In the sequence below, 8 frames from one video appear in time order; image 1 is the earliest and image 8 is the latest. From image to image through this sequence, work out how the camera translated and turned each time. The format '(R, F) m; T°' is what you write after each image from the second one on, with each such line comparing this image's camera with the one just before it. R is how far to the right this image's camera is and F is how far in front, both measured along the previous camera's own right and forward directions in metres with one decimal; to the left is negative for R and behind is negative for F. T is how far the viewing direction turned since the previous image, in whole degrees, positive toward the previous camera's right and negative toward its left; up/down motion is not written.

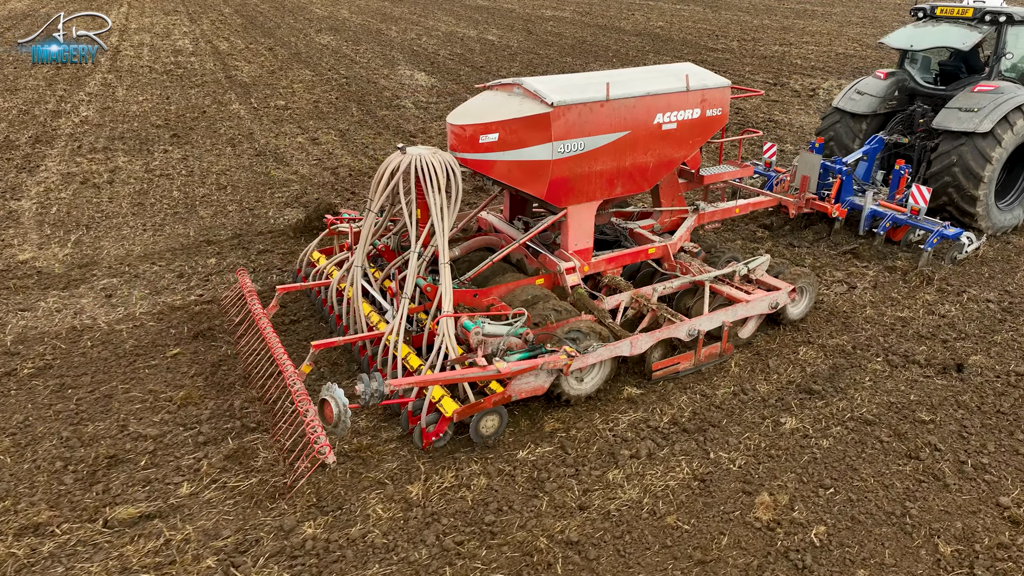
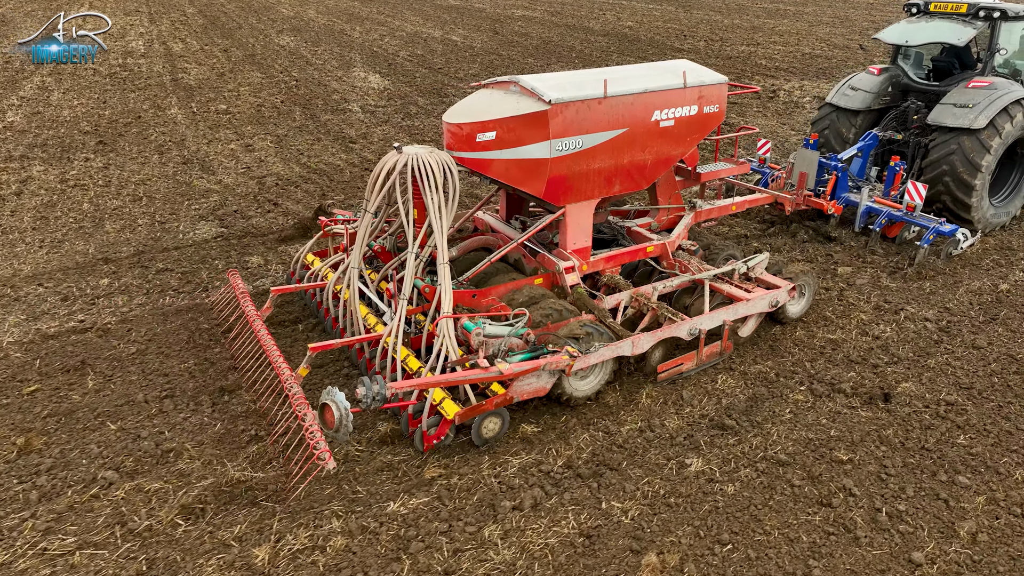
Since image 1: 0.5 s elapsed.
(+0.3, +0.2) m; +1°
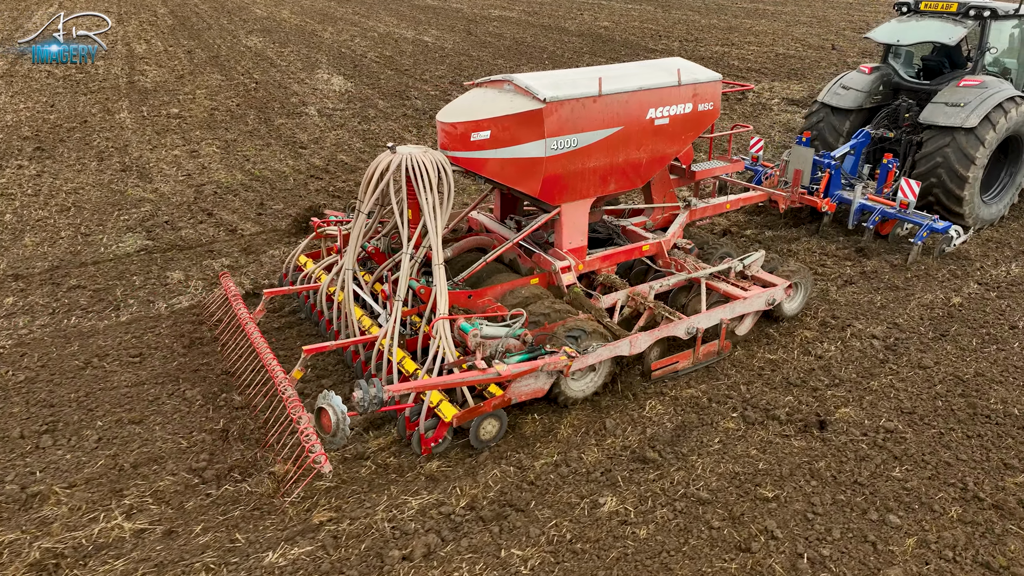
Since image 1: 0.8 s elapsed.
(+0.3, +0.2) m; +1°
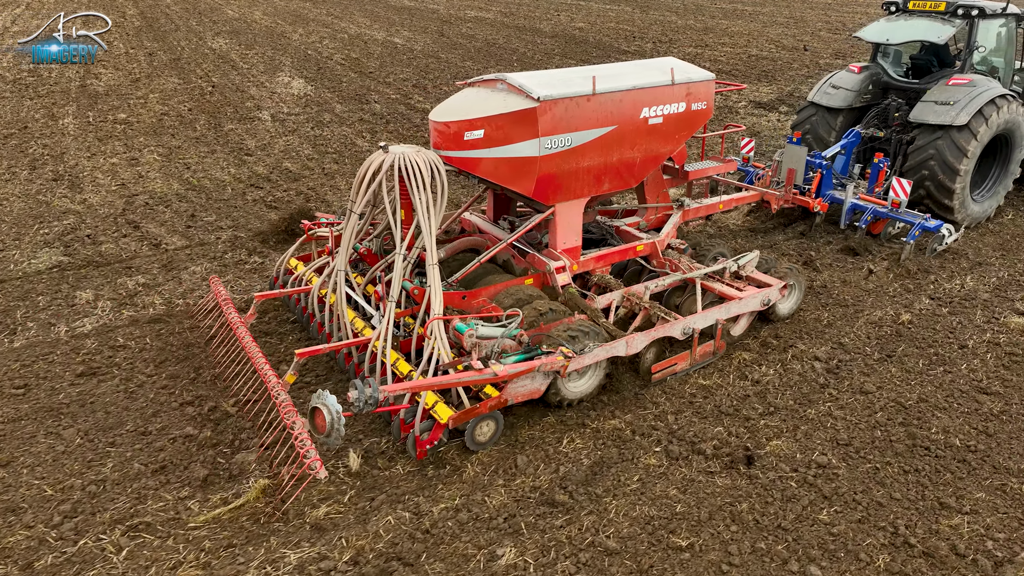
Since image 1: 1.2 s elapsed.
(+0.3, +0.2) m; +1°
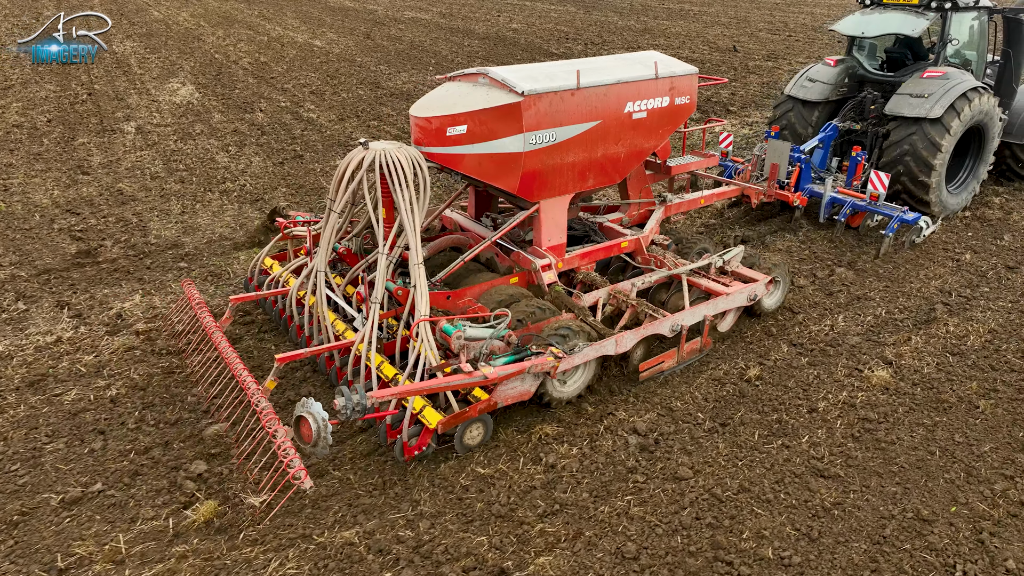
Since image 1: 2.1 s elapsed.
(+0.7, +0.5) m; +2°
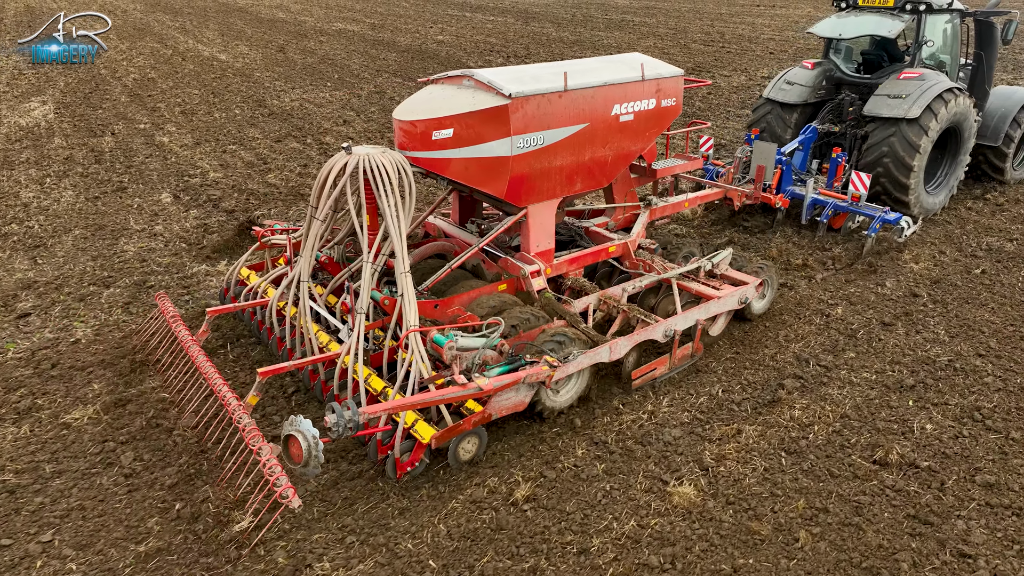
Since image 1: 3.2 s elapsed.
(+0.8, +0.6) m; +2°
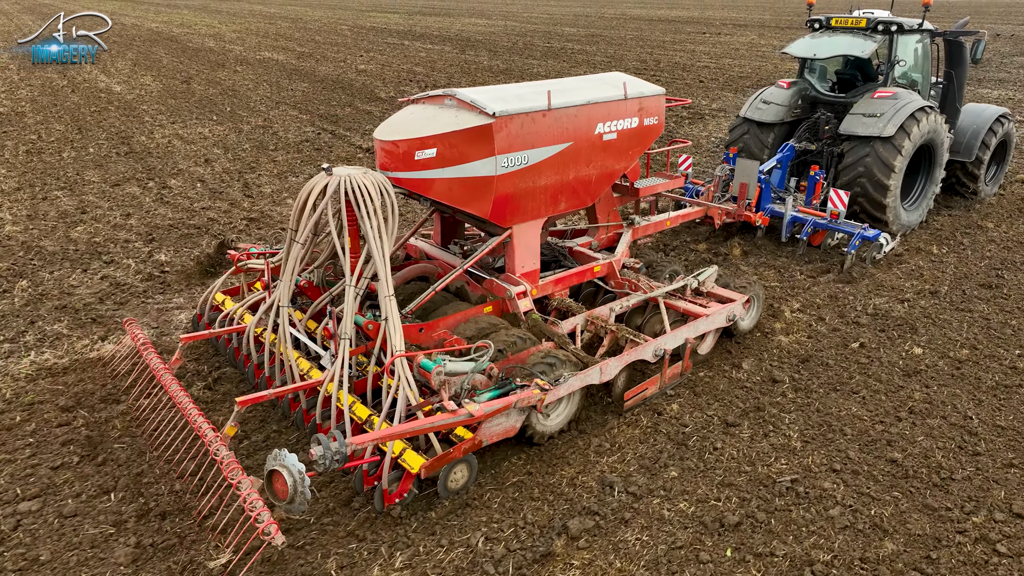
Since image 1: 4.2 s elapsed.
(+0.8, +0.7) m; +2°
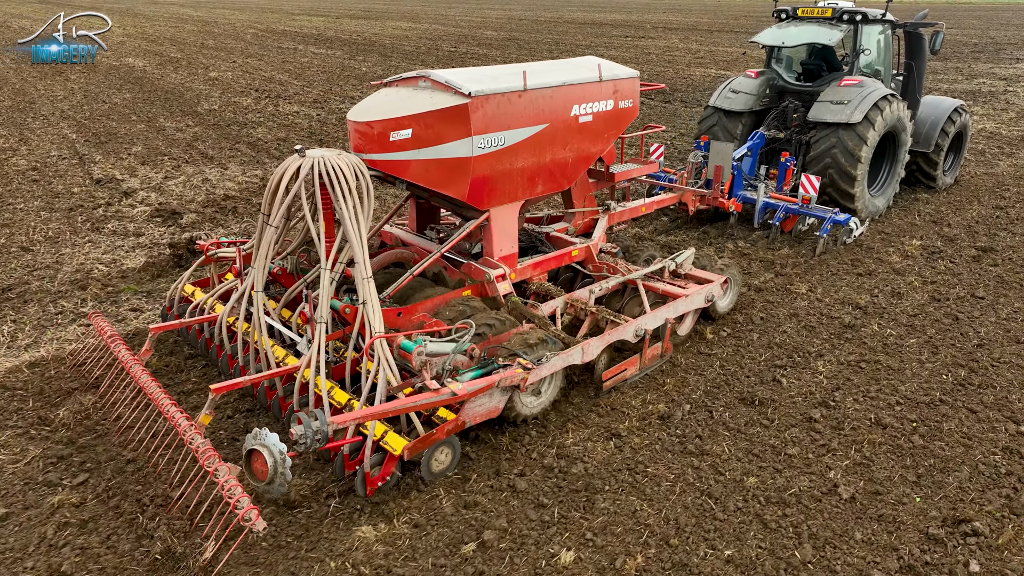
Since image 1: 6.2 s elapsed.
(+1.5, +1.3) m; +3°
